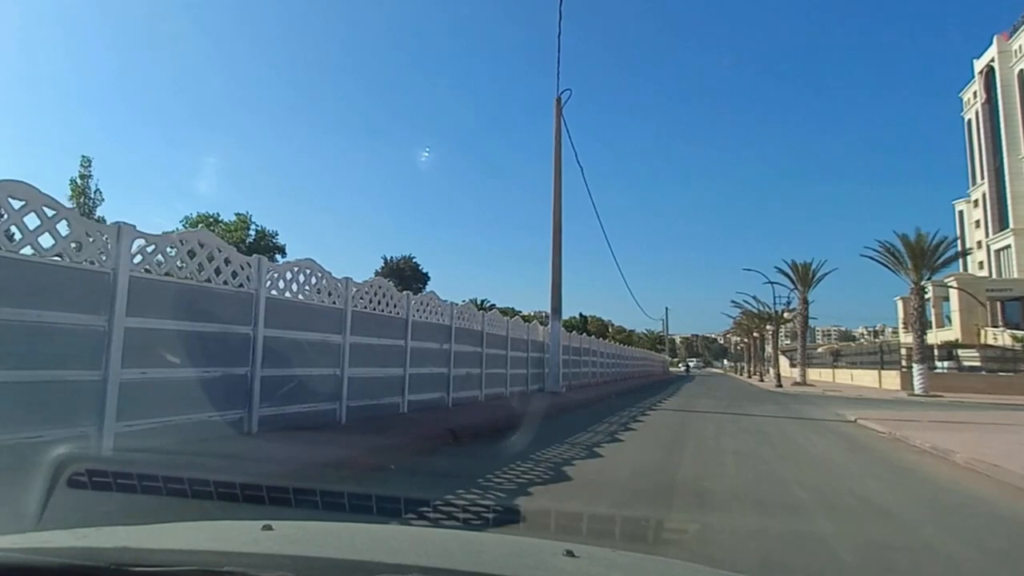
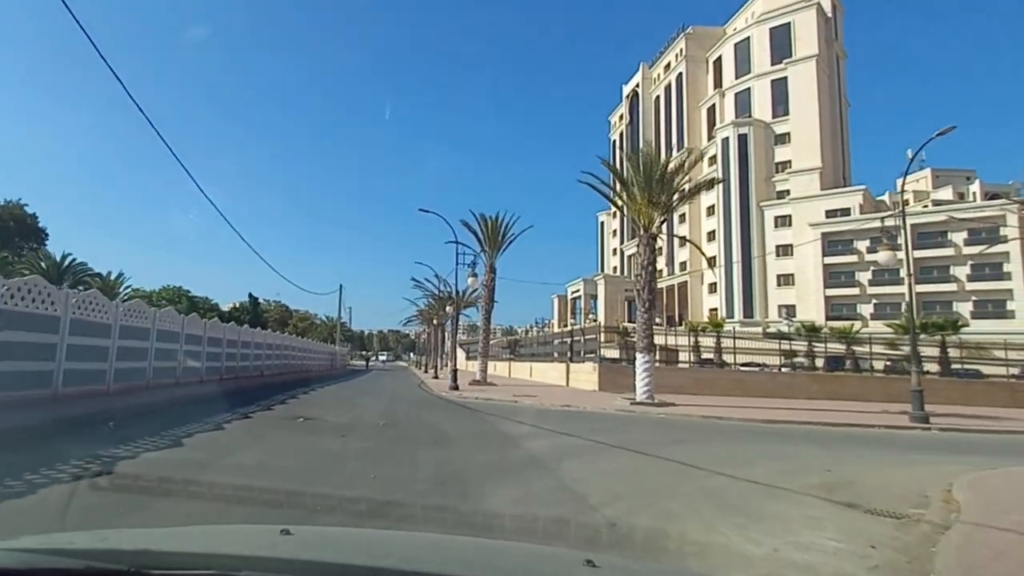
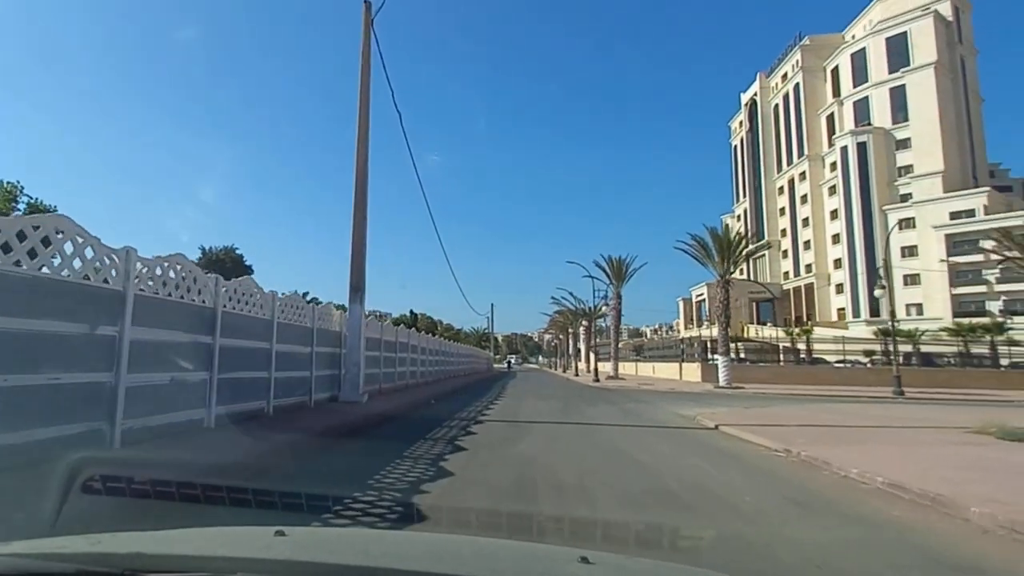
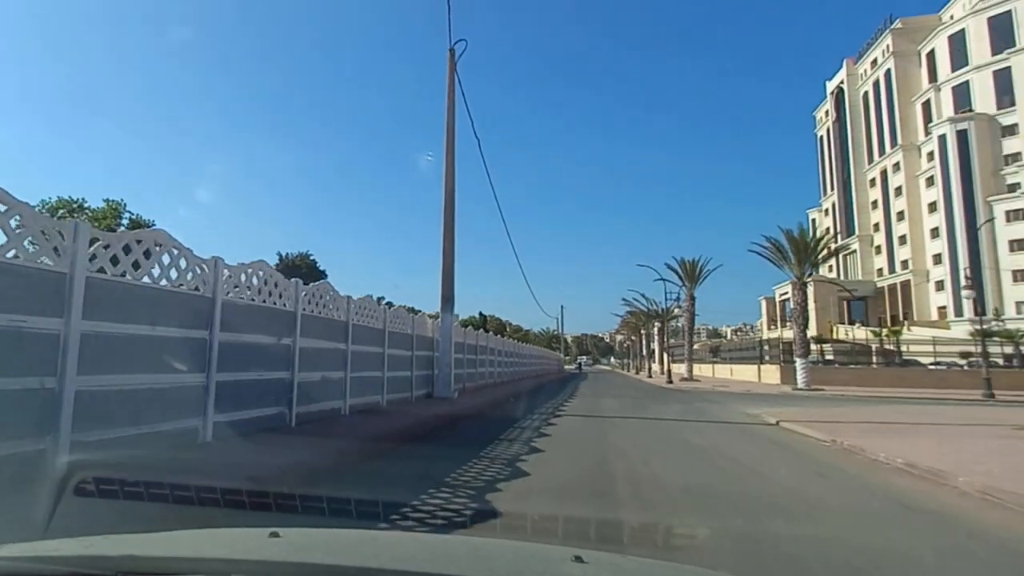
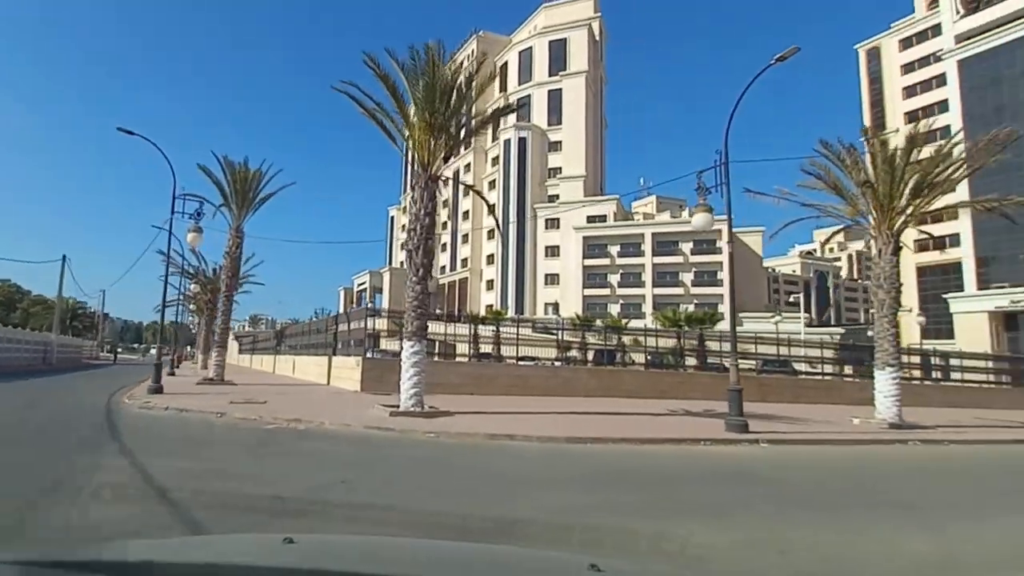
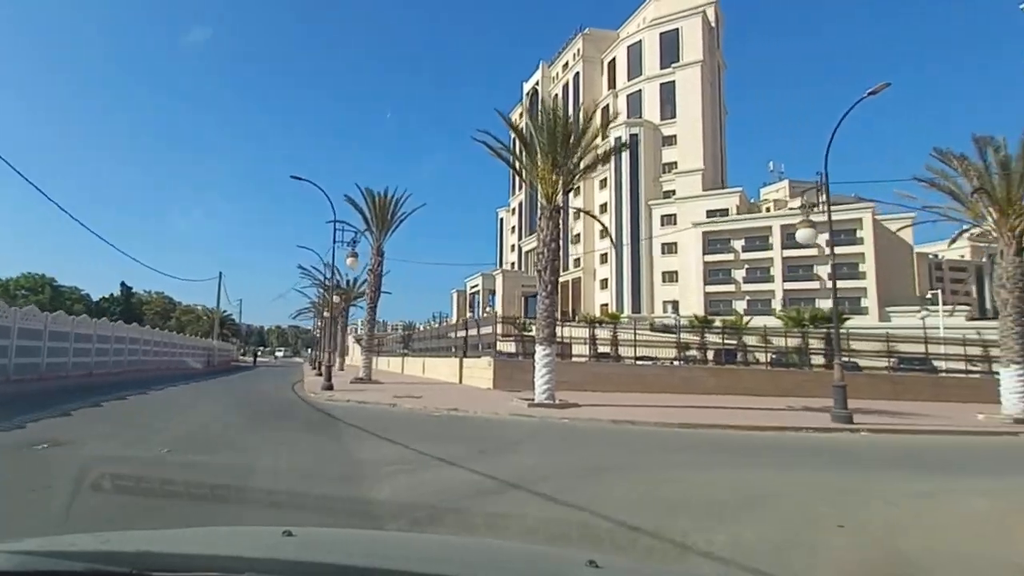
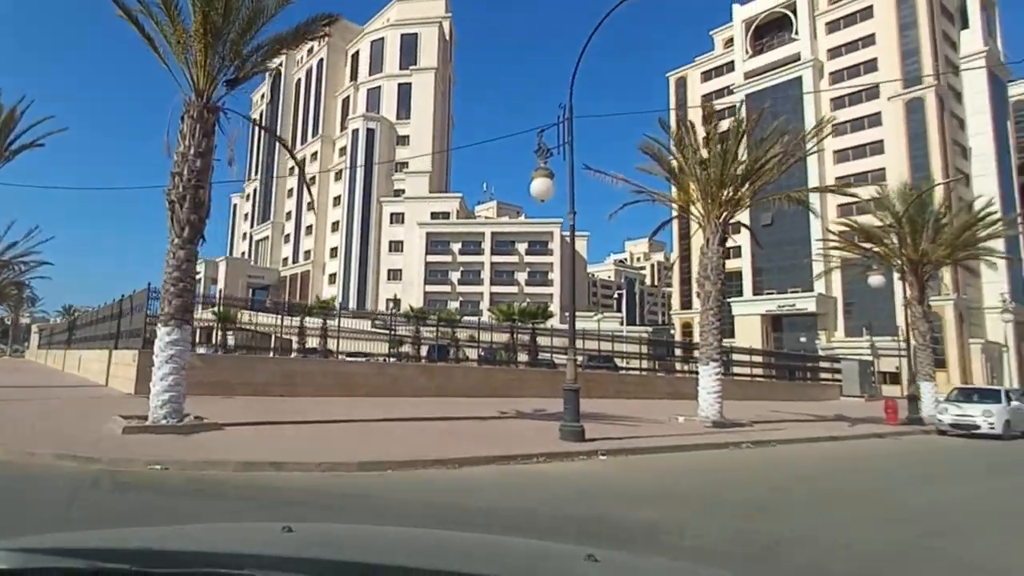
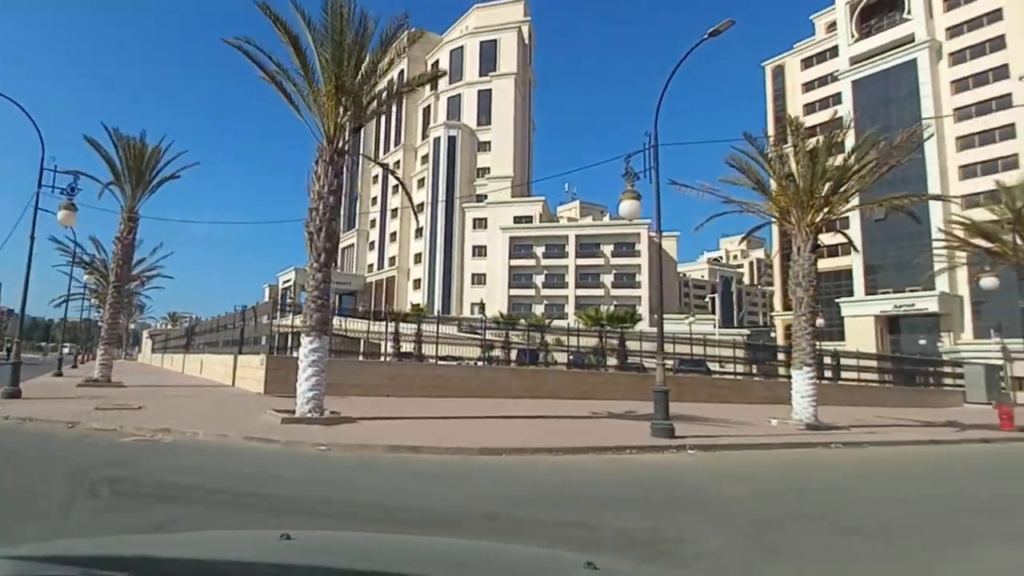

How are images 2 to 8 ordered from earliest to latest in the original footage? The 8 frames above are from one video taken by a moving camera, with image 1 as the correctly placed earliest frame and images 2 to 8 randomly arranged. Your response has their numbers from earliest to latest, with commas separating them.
4, 3, 2, 6, 5, 8, 7
